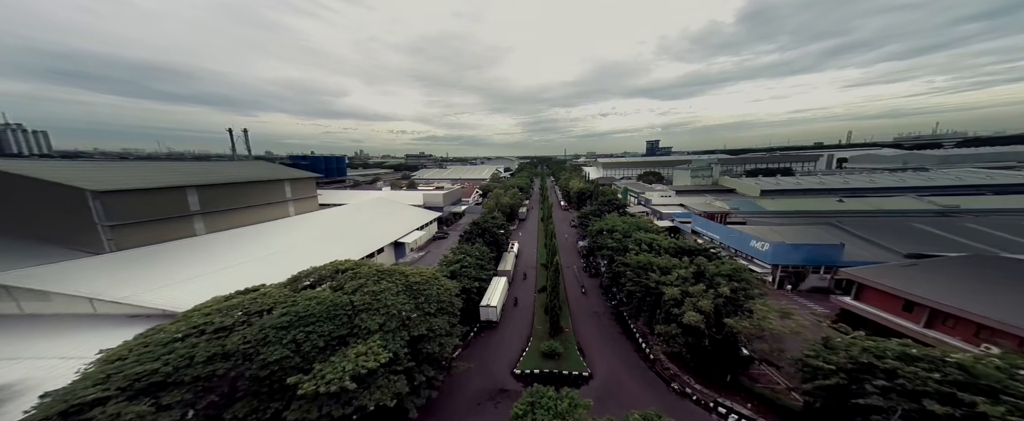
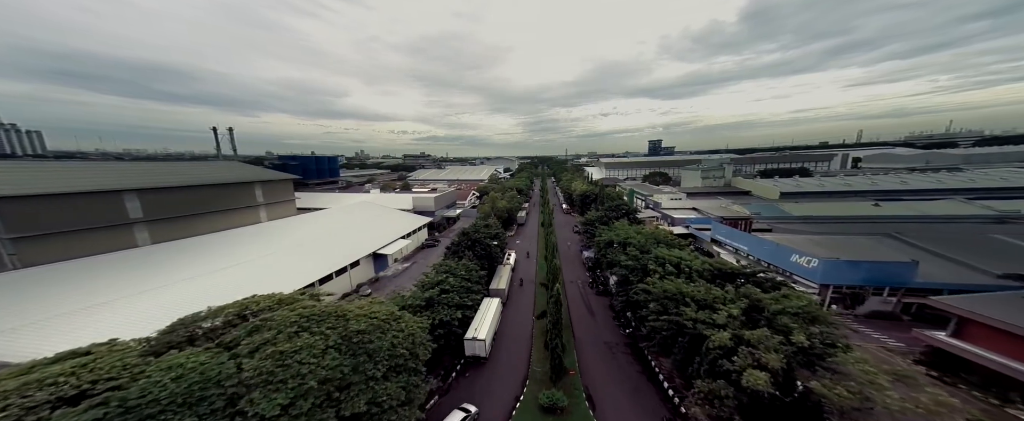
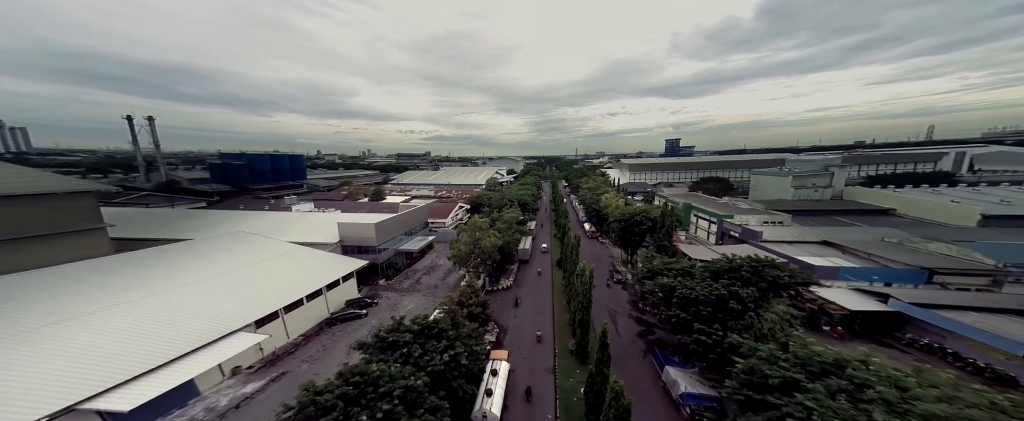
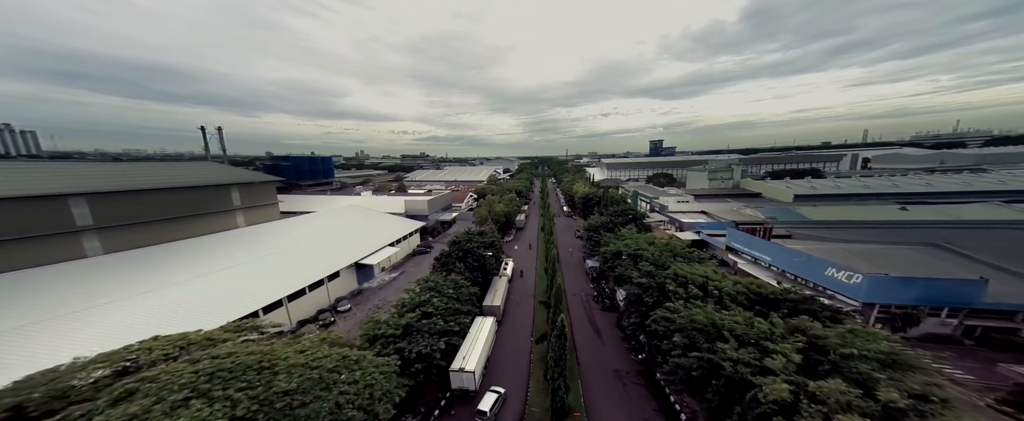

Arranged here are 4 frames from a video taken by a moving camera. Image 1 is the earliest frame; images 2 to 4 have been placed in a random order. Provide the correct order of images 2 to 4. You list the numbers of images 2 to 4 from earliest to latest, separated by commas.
2, 4, 3
